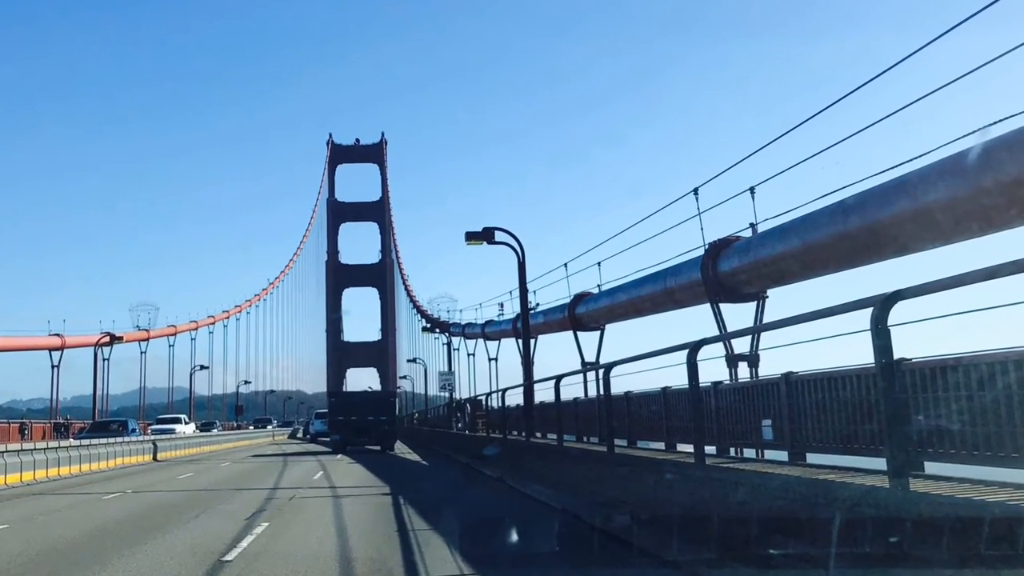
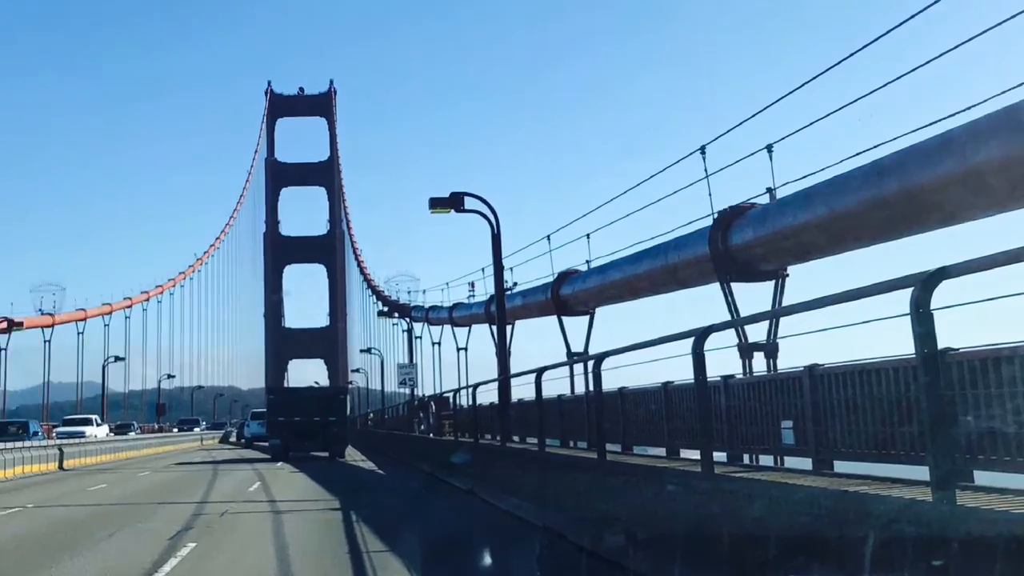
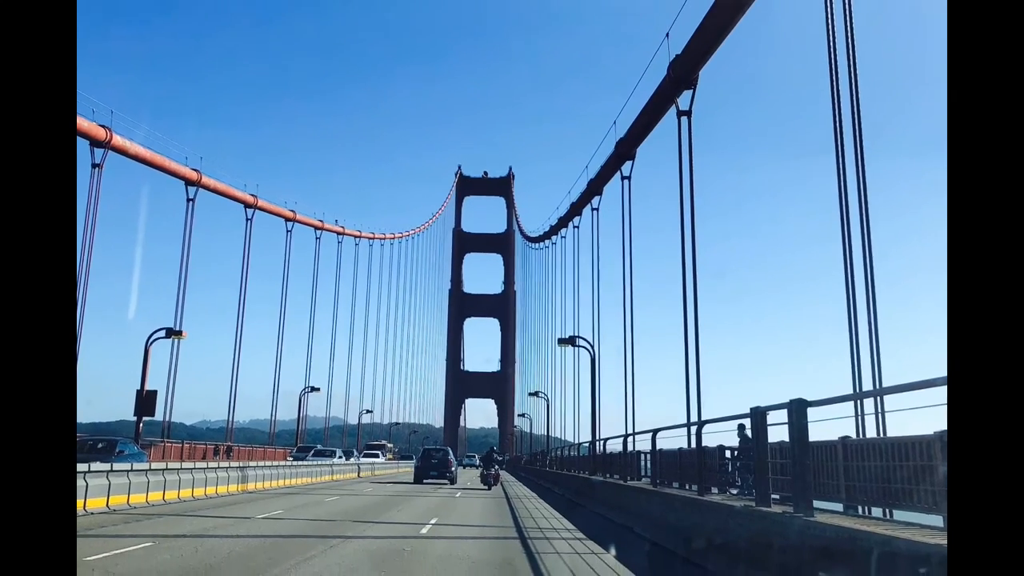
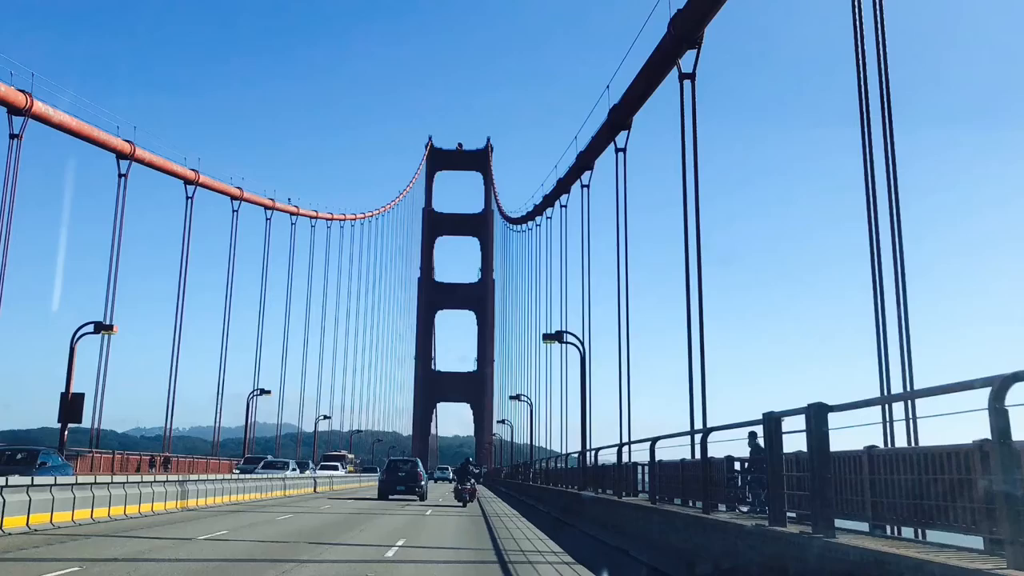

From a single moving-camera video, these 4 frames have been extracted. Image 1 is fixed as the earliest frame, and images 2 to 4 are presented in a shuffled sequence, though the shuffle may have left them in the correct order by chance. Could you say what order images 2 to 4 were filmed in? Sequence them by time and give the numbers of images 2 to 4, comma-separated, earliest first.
2, 4, 3
